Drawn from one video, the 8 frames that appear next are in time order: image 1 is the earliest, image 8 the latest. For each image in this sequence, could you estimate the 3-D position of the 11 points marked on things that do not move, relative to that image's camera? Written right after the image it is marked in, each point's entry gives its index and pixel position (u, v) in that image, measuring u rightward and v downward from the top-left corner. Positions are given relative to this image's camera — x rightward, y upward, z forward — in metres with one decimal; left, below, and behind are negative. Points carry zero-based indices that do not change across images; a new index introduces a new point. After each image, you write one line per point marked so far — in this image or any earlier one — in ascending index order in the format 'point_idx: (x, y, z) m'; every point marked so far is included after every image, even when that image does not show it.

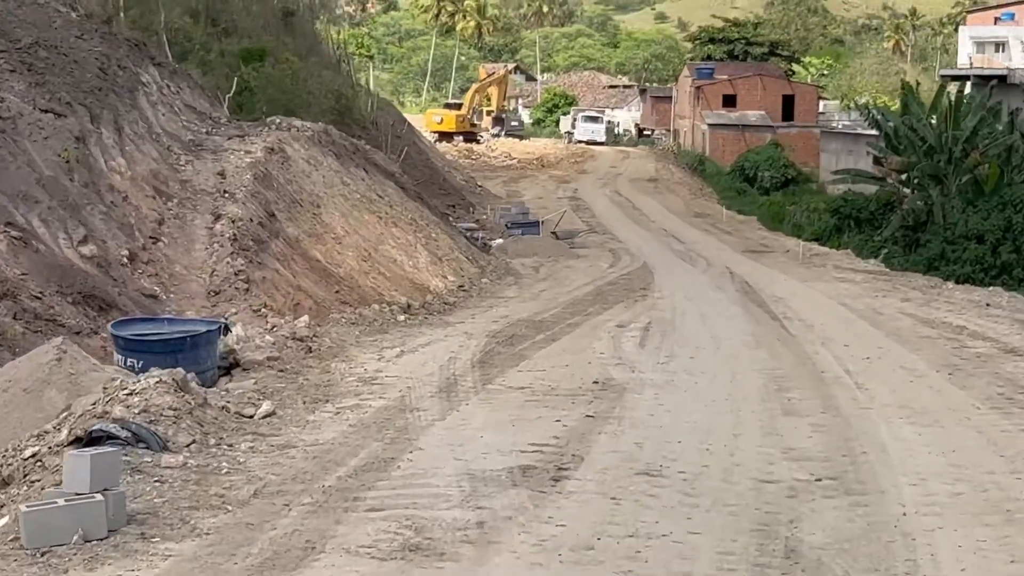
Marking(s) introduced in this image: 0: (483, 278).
0: (-0.3, +0.1, +18.2) m
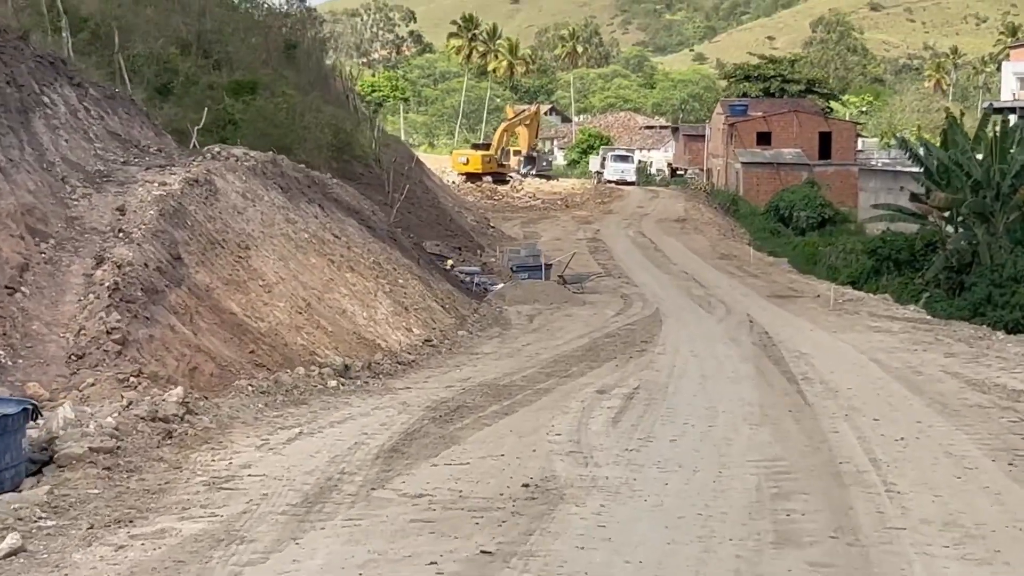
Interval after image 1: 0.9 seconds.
0: (-0.5, -0.4, +15.9) m
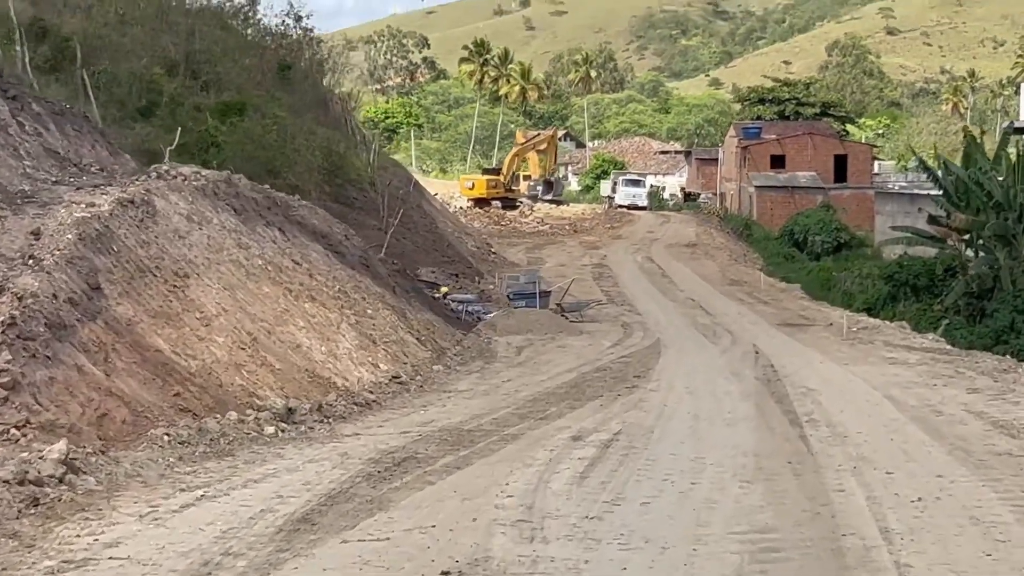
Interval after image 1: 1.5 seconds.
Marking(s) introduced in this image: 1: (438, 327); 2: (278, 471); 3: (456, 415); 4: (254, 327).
0: (-0.6, -0.6, +14.6) m
1: (-0.7, -0.4, +16.7) m
2: (-1.1, -0.8, +8.0) m
3: (-0.4, -0.8, +11.0) m
4: (-1.7, -0.2, +11.2) m
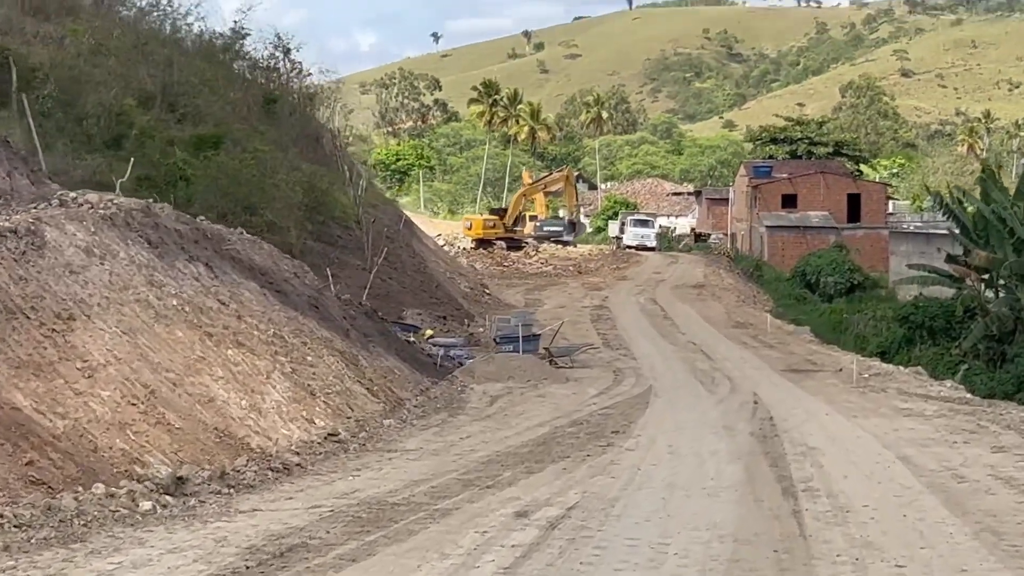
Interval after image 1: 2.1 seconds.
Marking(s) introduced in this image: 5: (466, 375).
0: (-0.9, -0.9, +12.9) m
1: (-1.0, -0.8, +15.1) m
2: (-1.4, -1.0, +6.3) m
3: (-0.7, -1.0, +9.3) m
4: (-2.0, -0.5, +9.6) m
5: (-0.5, -0.9, +18.6) m
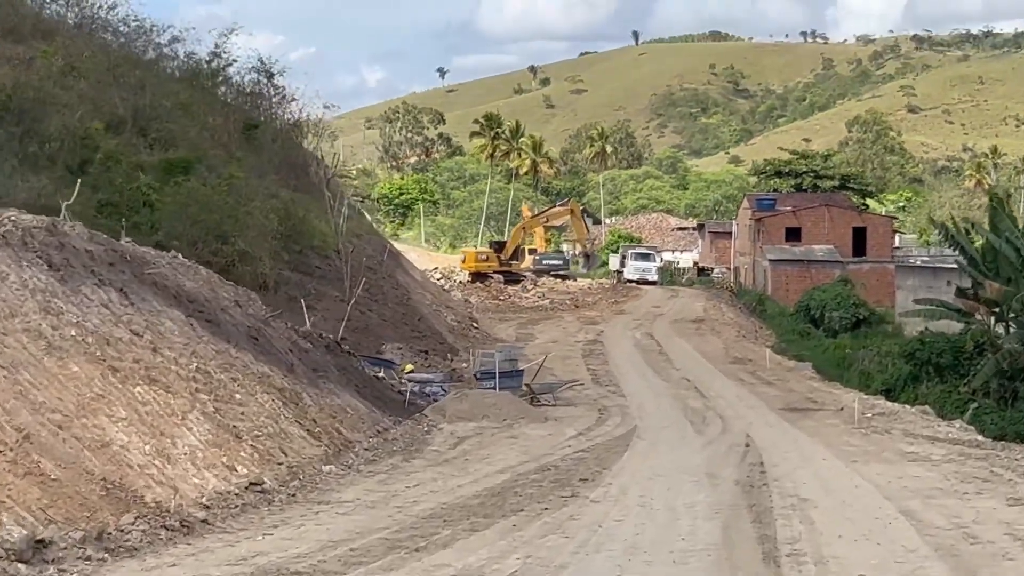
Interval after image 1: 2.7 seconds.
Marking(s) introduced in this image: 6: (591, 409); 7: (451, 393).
0: (-1.2, -1.1, +11.5) m
1: (-1.2, -1.0, +13.7) m
2: (-1.7, -1.1, +4.9) m
3: (-1.0, -1.2, +8.0) m
4: (-2.2, -0.6, +8.2) m
5: (-0.8, -1.2, +17.2) m
6: (+0.9, -1.4, +19.8) m
7: (-0.6, -1.1, +18.8) m
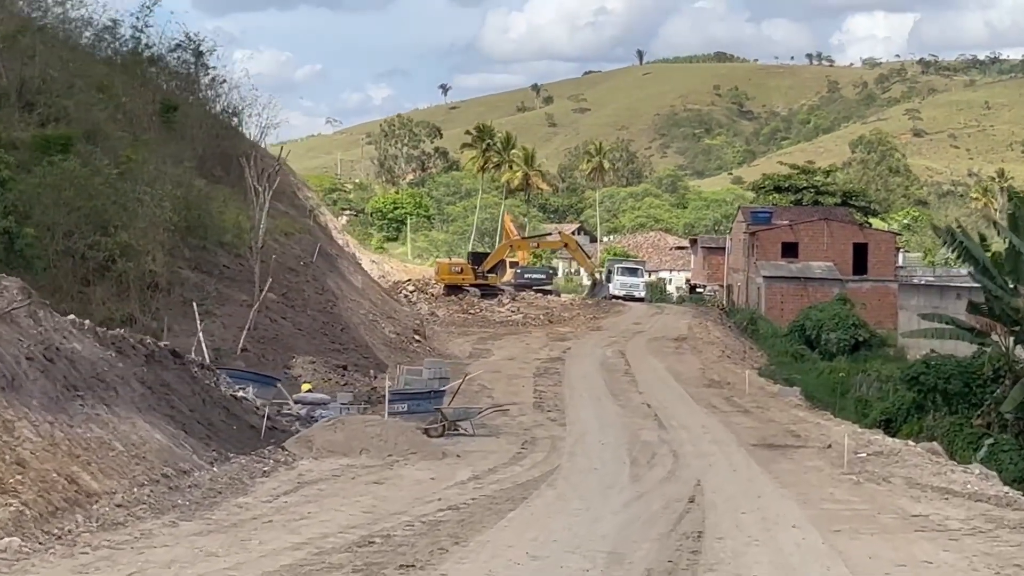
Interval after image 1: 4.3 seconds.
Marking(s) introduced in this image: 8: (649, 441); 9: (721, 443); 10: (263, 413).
0: (-2.0, -1.0, +7.5) m
1: (-2.1, -0.9, +9.7) m
2: (-2.6, -0.9, +0.9) m
3: (-1.8, -1.0, +4.0) m
4: (-3.1, -0.5, +4.2) m
5: (-1.6, -1.2, +13.2) m
6: (0.0, -1.4, +15.8) m
7: (-1.5, -1.1, +14.8) m
8: (+1.3, -1.4, +16.0) m
9: (+1.9, -1.4, +16.1) m
10: (-1.8, -1.1, +14.7) m
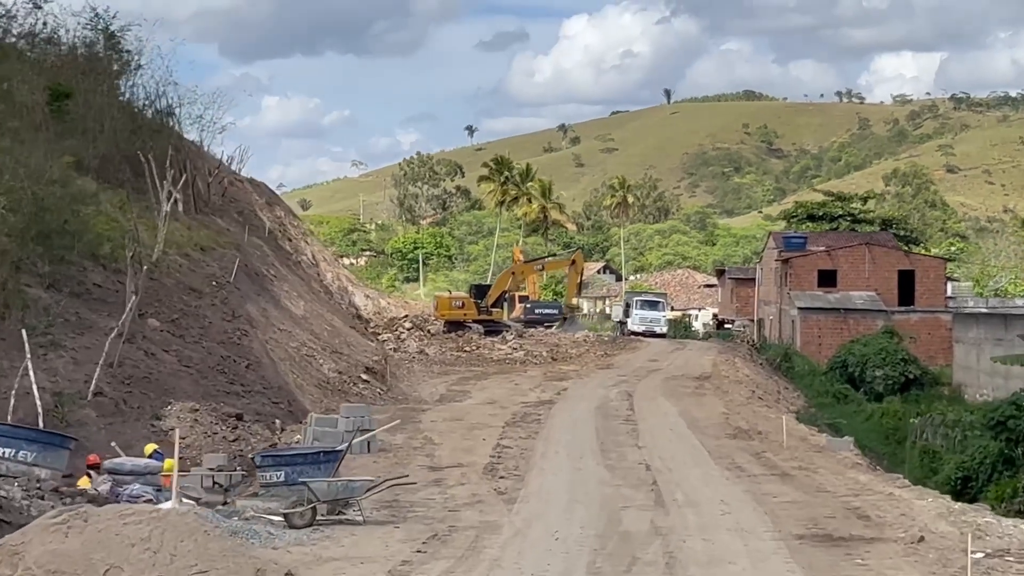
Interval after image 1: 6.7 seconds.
0: (-2.7, -0.9, +1.7) m
1: (-2.8, -0.8, +3.9) m
2: (-3.4, -0.5, -4.9) m
3: (-2.6, -0.8, -1.8) m
4: (-3.9, -0.2, -1.5) m
5: (-2.2, -1.2, +7.4) m
6: (-0.5, -1.4, +9.9) m
7: (-2.1, -1.1, +8.9) m
8: (+0.7, -1.4, +10.1) m
9: (+1.4, -1.4, +10.2) m
10: (-2.4, -1.1, +8.9) m
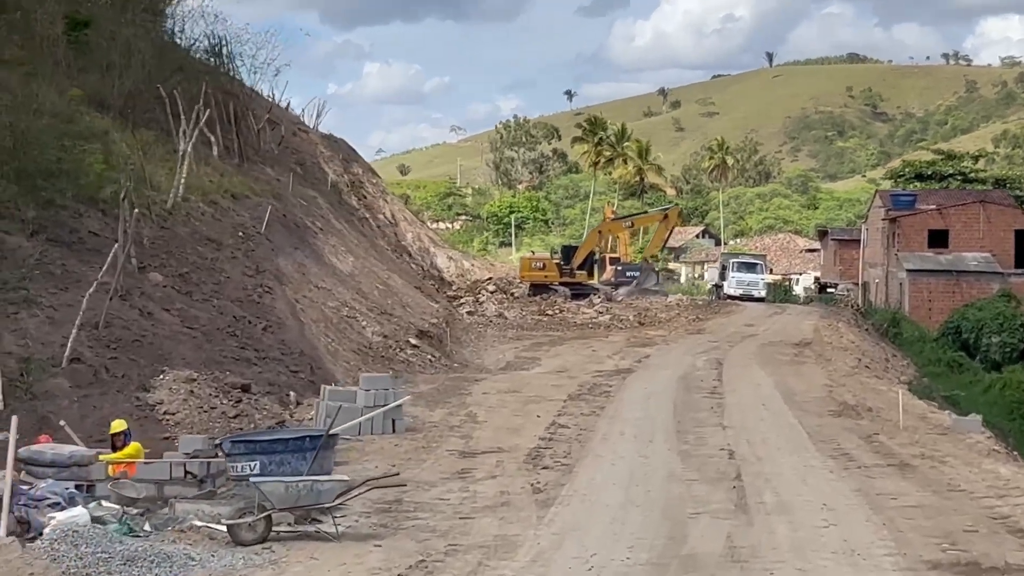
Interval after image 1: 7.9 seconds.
0: (-3.1, -0.7, -0.9) m
1: (-3.0, -0.6, +1.3) m
2: (-4.2, -0.5, -7.4) m
3: (-3.2, -0.7, -4.4) m
4: (-4.5, -0.1, -4.1) m
5: (-2.3, -0.9, +4.8) m
6: (-0.4, -1.1, +7.2) m
7: (-2.1, -0.8, +6.3) m
8: (+0.8, -1.1, +7.3) m
9: (+1.5, -1.1, +7.4) m
10: (-2.4, -0.9, +6.2) m
